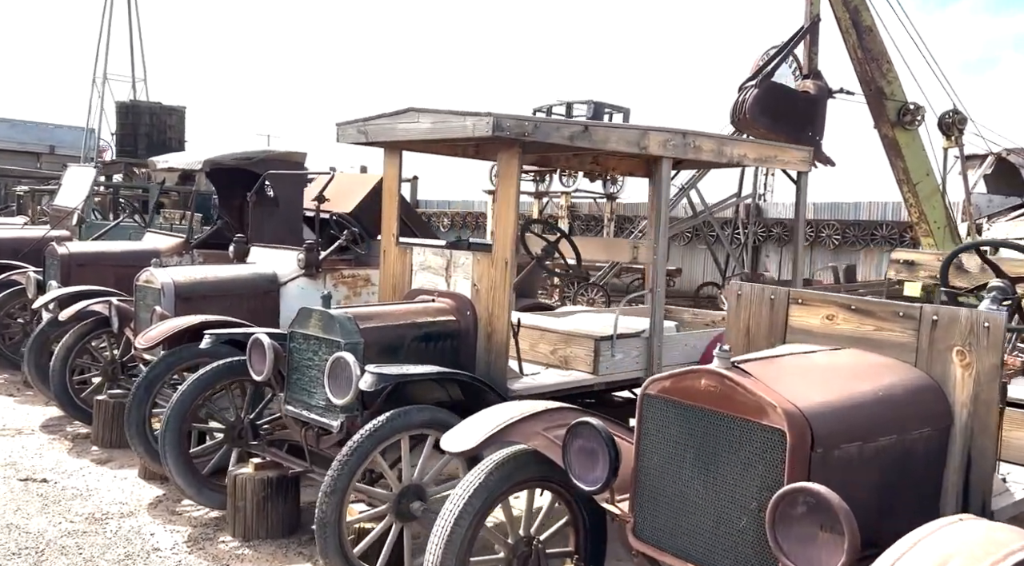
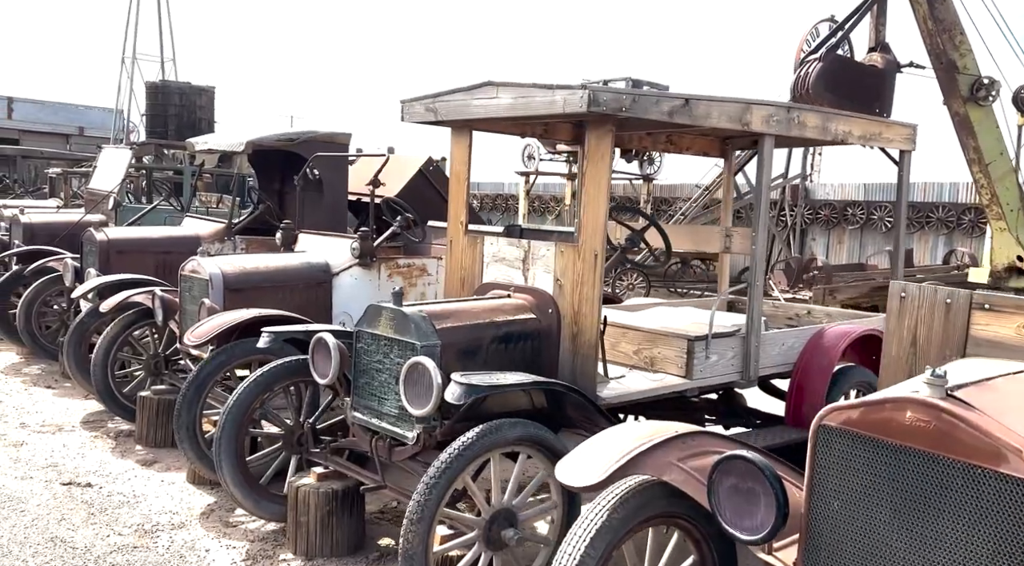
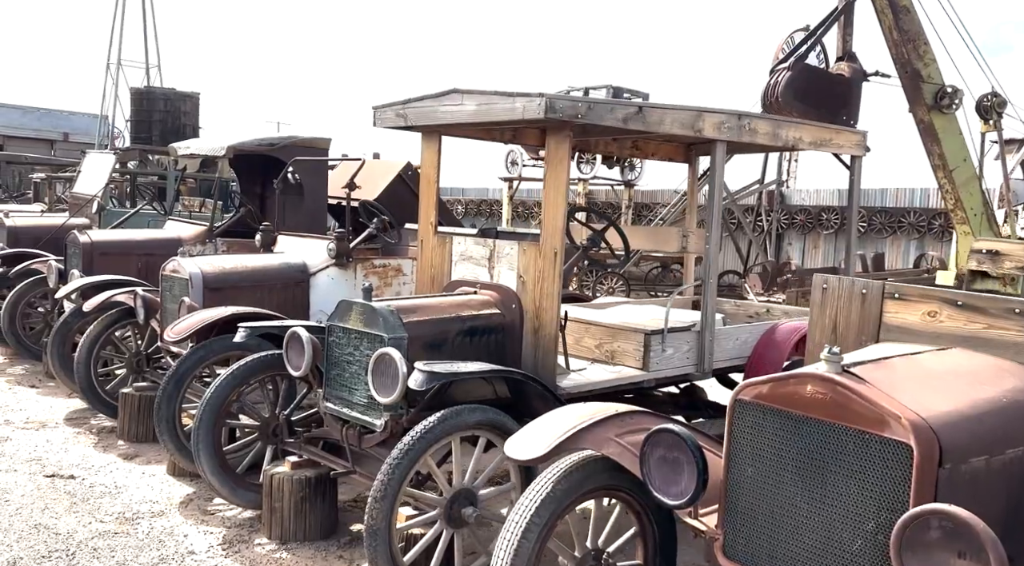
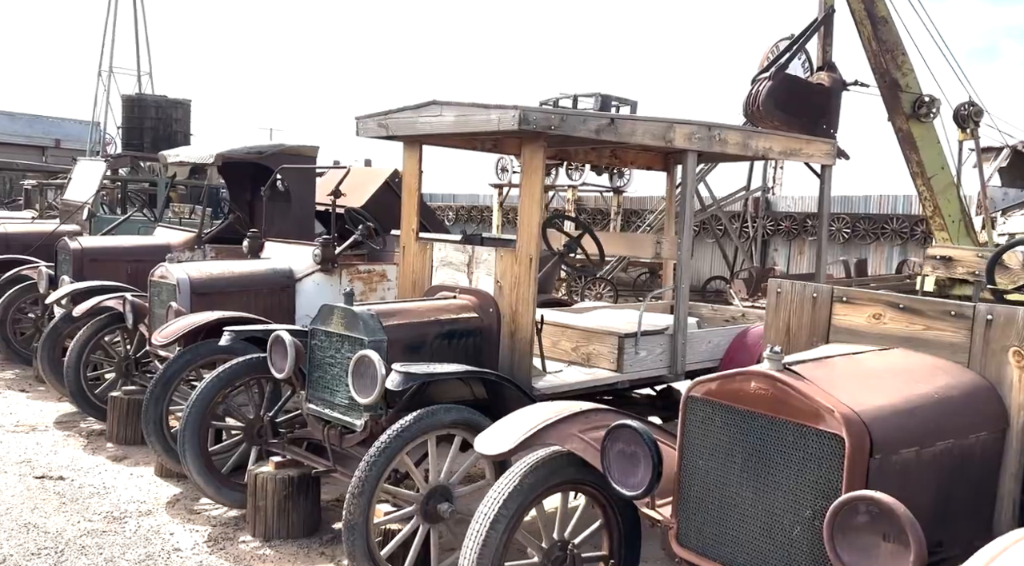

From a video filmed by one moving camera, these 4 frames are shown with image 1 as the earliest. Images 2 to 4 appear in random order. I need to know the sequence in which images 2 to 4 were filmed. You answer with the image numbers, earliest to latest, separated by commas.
4, 3, 2
